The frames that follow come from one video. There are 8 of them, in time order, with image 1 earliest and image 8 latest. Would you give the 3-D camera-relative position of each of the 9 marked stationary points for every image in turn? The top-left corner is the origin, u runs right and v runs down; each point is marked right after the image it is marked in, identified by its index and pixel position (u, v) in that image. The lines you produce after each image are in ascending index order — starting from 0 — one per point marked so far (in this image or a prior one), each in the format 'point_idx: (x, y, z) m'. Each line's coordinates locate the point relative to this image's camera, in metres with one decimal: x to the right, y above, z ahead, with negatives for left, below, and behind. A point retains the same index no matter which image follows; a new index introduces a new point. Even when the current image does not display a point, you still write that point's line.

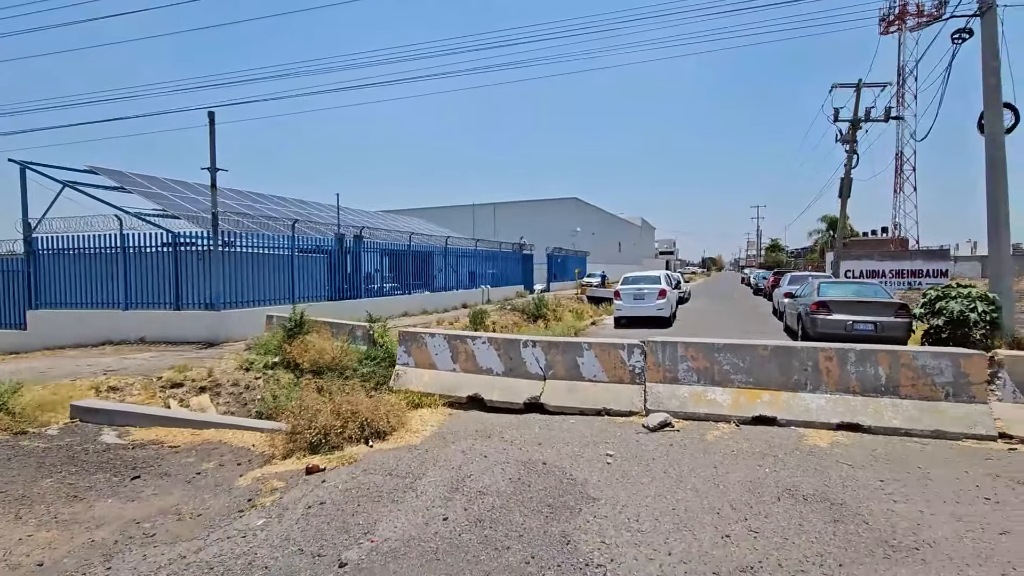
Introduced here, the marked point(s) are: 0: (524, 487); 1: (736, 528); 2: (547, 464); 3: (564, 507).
0: (+0.1, -1.8, +4.6) m
1: (+1.6, -1.8, +3.8) m
2: (+0.3, -1.8, +5.2) m
3: (+0.4, -1.8, +4.2) m
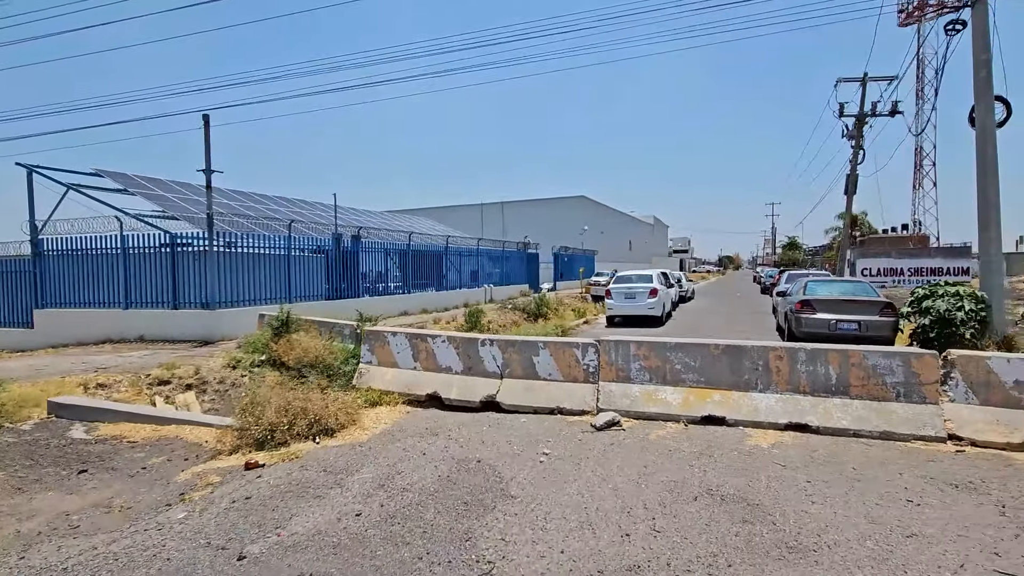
0: (-0.6, -1.8, +4.7) m
1: (+0.9, -1.8, +3.8) m
2: (-0.3, -1.8, +5.2) m
3: (-0.3, -1.8, +4.3) m
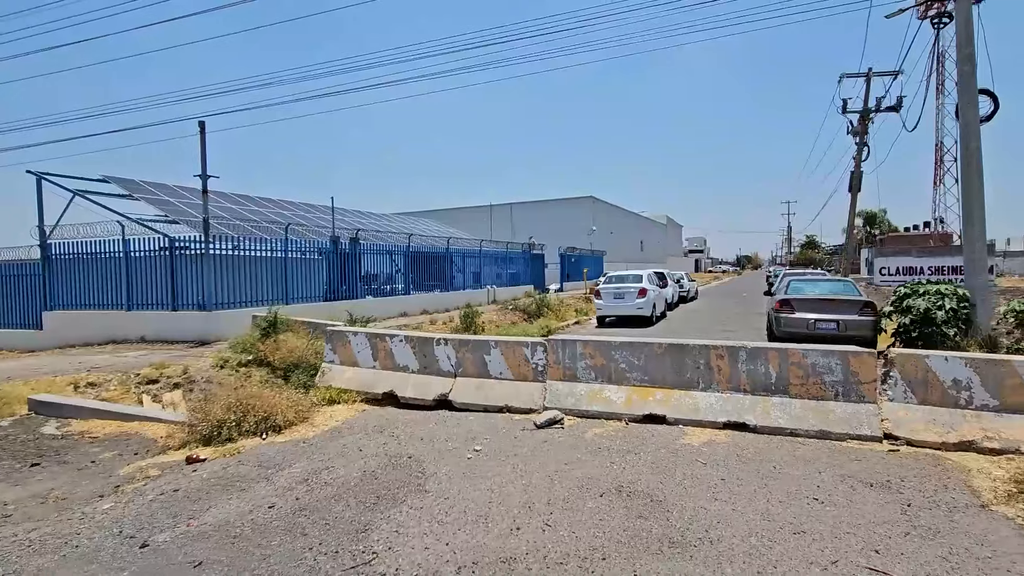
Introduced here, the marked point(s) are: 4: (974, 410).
0: (-1.4, -1.8, +4.8) m
1: (+0.1, -1.8, +3.8) m
2: (-1.1, -1.8, +5.3) m
3: (-1.0, -1.8, +4.4) m
4: (+4.8, -1.3, +5.3) m
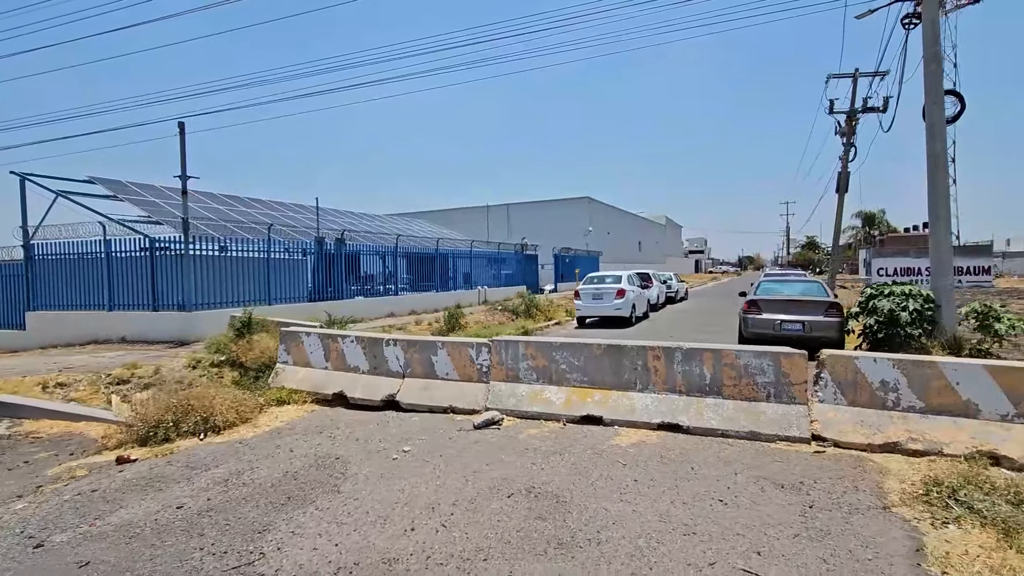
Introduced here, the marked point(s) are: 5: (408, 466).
0: (-2.1, -1.8, +4.8) m
1: (-0.6, -1.8, +3.8) m
2: (-1.8, -1.8, +5.3) m
3: (-1.8, -1.8, +4.4) m
4: (+4.0, -1.3, +5.3) m
5: (-1.0, -1.8, +5.1) m
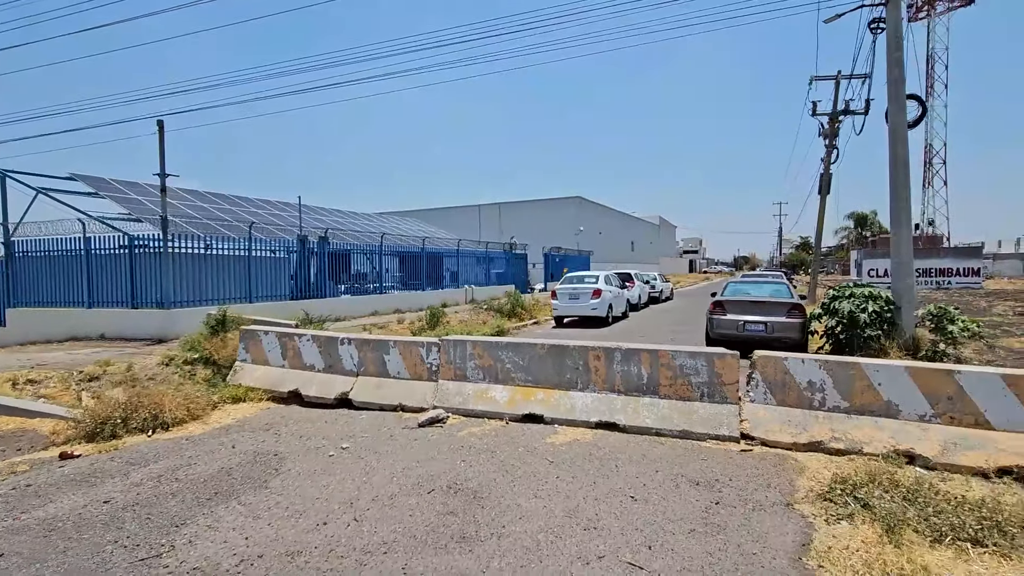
0: (-2.8, -1.8, +4.9) m
1: (-1.3, -1.8, +3.9) m
2: (-2.5, -1.8, +5.4) m
3: (-2.5, -1.8, +4.5) m
4: (+3.3, -1.3, +5.4) m
5: (-1.7, -1.8, +5.2) m
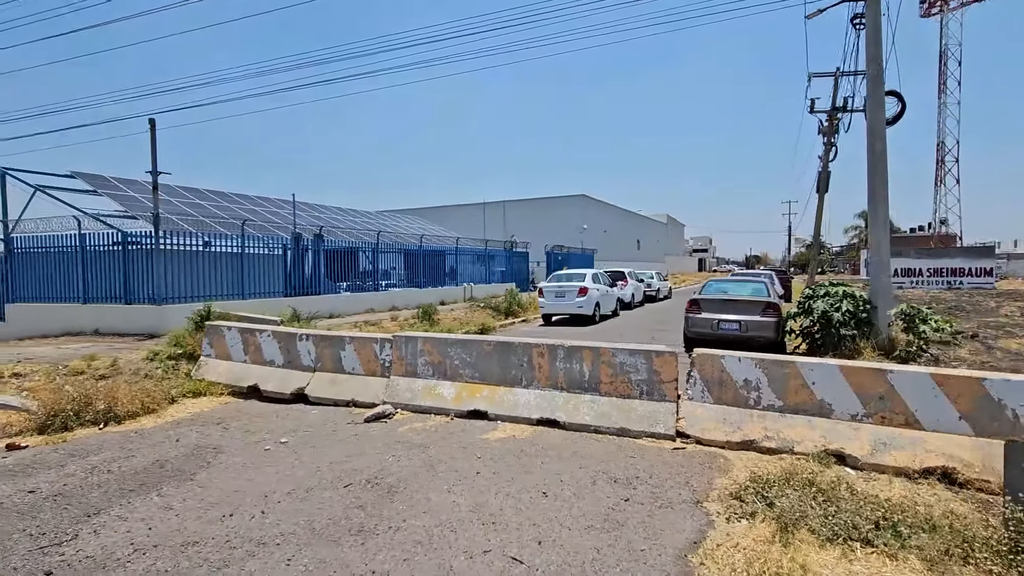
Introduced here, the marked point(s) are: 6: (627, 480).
0: (-3.5, -1.8, +5.0) m
1: (-2.1, -1.8, +4.0) m
2: (-3.2, -1.7, +5.5) m
3: (-3.2, -1.8, +4.6) m
4: (+2.6, -1.3, +5.4) m
5: (-2.4, -1.7, +5.2) m
6: (+1.0, -1.7, +4.5) m
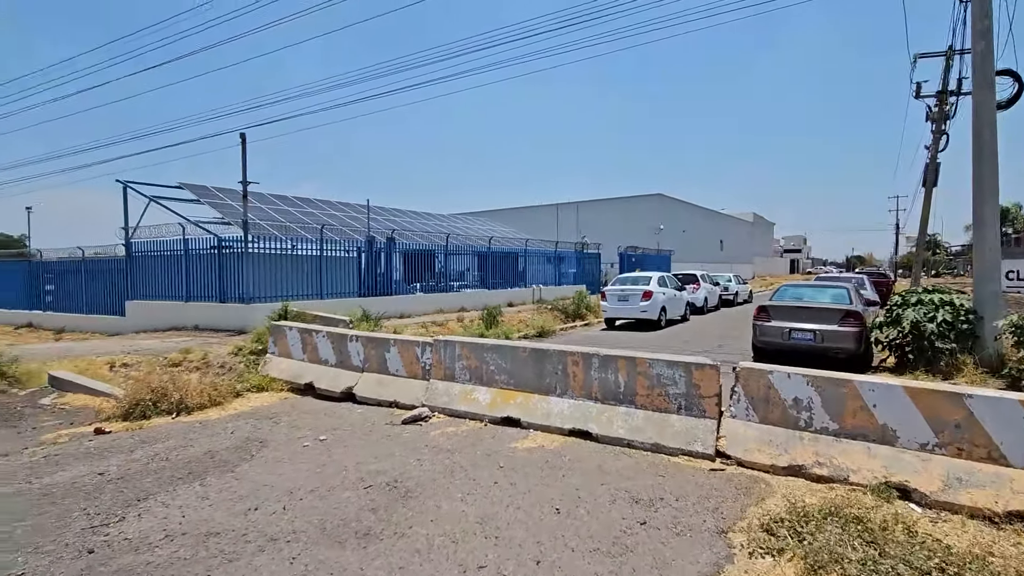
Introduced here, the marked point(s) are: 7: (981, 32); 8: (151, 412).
0: (-3.3, -1.8, +5.4) m
1: (-2.0, -1.8, +4.2) m
2: (-2.9, -1.8, +5.9) m
3: (-3.1, -1.8, +4.9) m
4: (+2.9, -1.4, +4.8) m
5: (-2.2, -1.8, +5.5) m
6: (+1.2, -1.8, +4.3) m
7: (+8.8, +4.8, +9.5) m
8: (-5.0, -1.7, +7.1) m
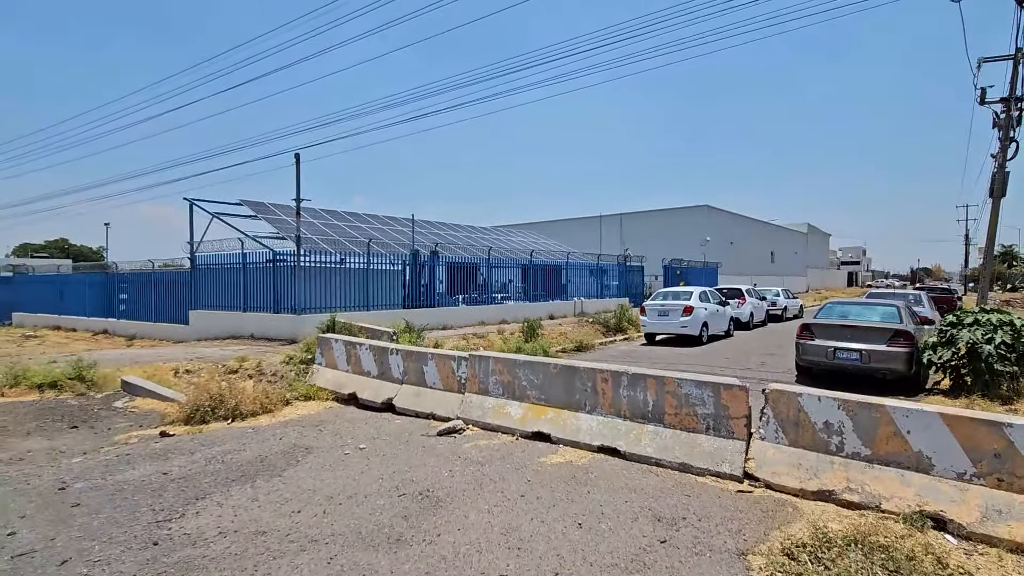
0: (-3.0, -2.0, +5.9) m
1: (-1.8, -2.0, +4.5) m
2: (-2.6, -2.0, +6.3) m
3: (-2.8, -2.0, +5.4) m
4: (+3.1, -1.6, +4.8) m
5: (-1.9, -2.0, +5.8) m
6: (+1.4, -2.0, +4.3) m
7: (+9.5, +4.4, +9.0) m
8: (-4.6, -1.9, +7.6) m
